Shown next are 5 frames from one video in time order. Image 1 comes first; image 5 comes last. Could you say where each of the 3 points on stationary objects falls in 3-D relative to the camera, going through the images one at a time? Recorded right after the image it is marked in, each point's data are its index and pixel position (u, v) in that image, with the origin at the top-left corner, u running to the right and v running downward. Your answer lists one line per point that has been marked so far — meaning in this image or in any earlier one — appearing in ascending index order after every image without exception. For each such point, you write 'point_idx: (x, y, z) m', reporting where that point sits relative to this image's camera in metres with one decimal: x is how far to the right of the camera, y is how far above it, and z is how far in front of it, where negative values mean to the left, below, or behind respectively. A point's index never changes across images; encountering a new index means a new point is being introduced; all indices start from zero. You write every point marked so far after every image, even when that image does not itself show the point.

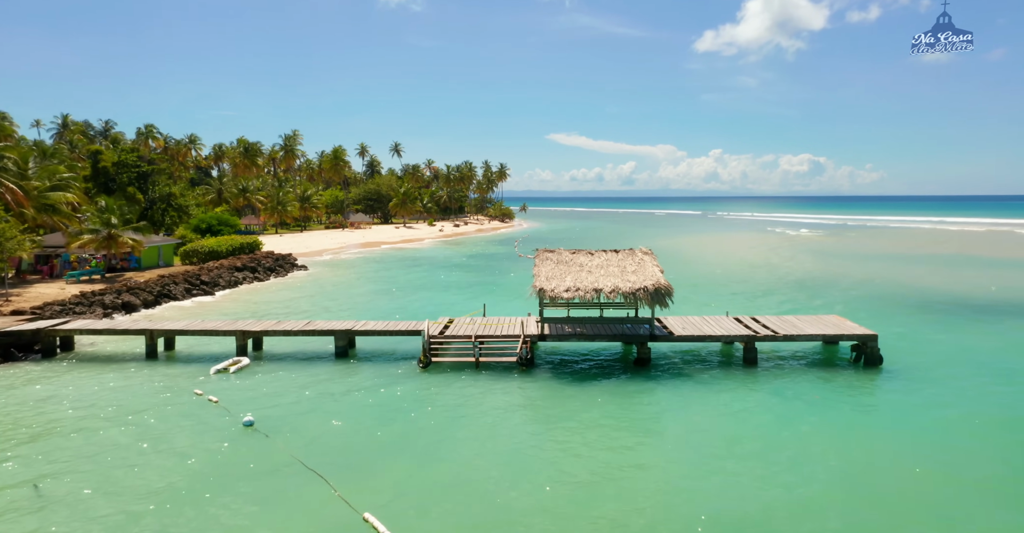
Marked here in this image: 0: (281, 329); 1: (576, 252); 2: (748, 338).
0: (-7.6, -2.1, +17.3) m
1: (+2.2, +0.5, +17.5) m
2: (+7.4, -2.2, +16.5) m
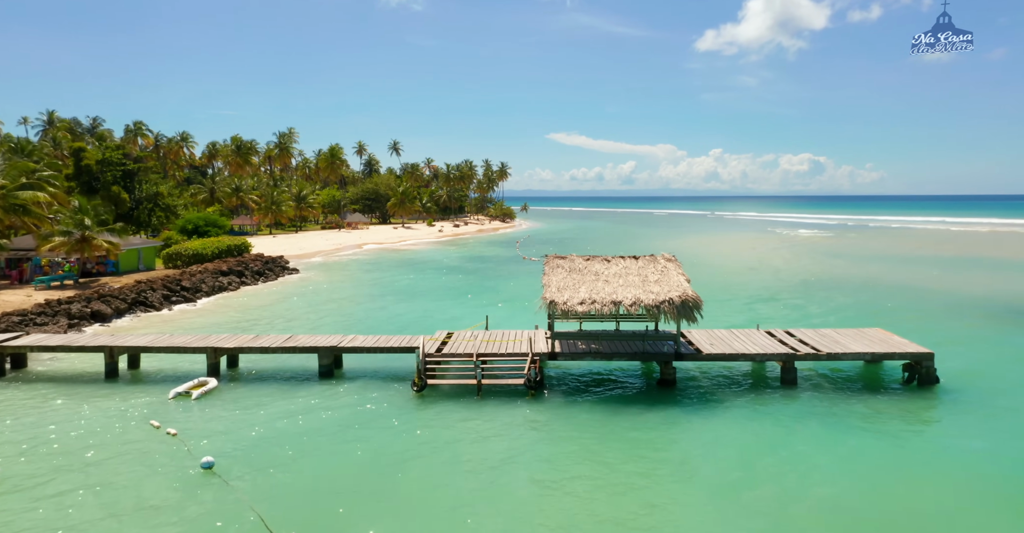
0: (-7.4, -2.3, +15.4) m
1: (+2.3, +0.3, +15.6) m
2: (+7.6, -2.5, +14.5) m
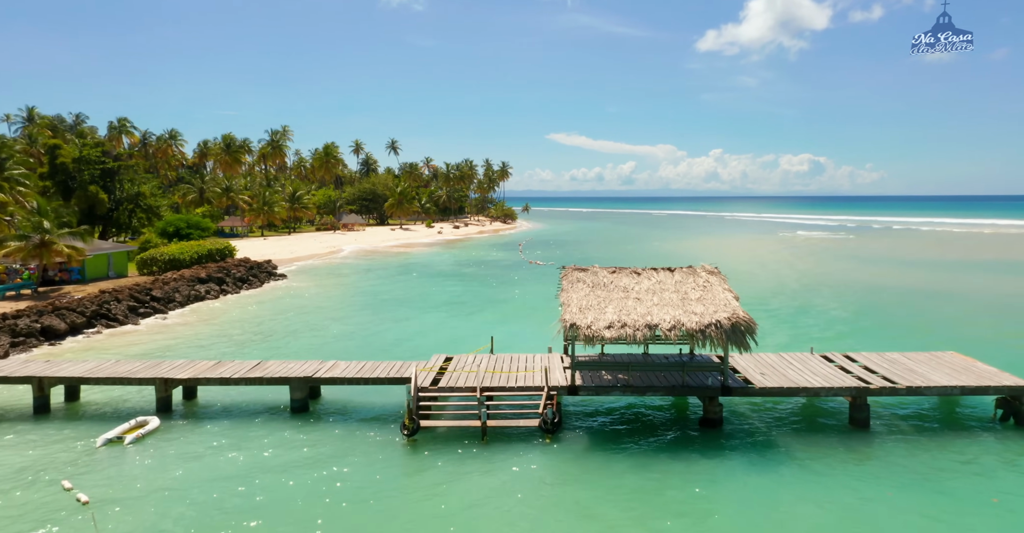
0: (-7.1, -2.6, +12.8) m
1: (+2.6, -0.1, +13.0) m
2: (+7.8, -2.8, +12.0) m
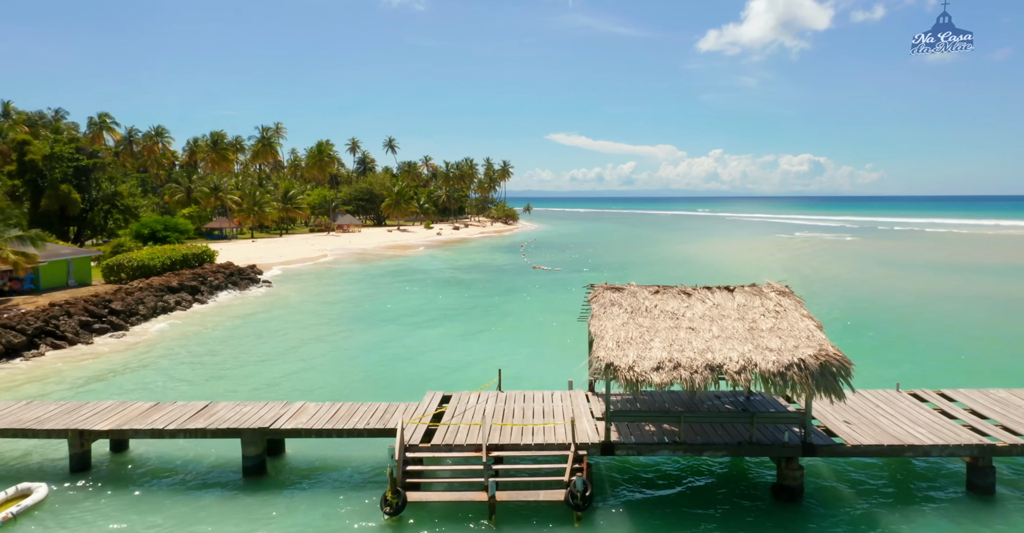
0: (-6.8, -3.0, +10.0) m
1: (+2.9, -0.4, +10.2) m
2: (+8.1, -3.2, +9.1) m
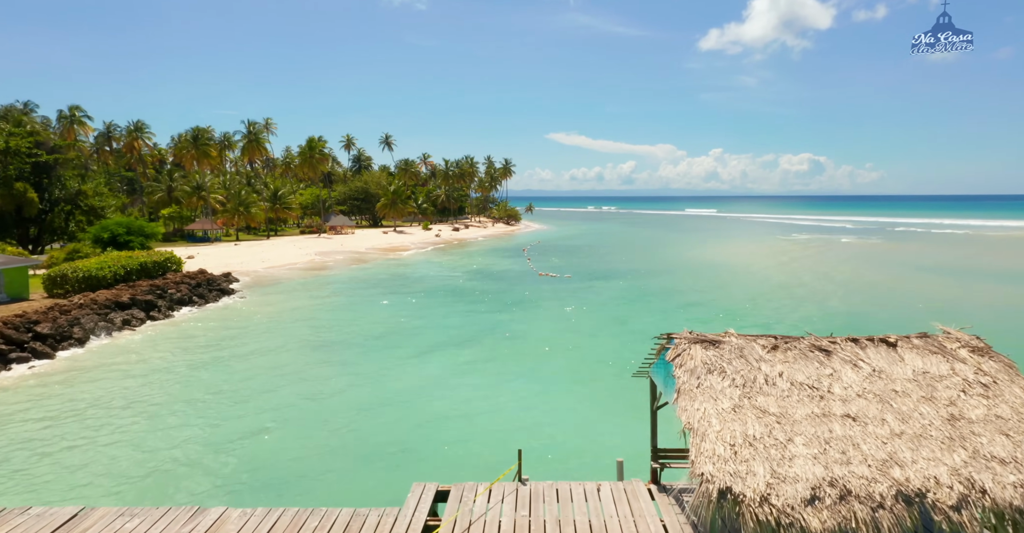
0: (-6.4, -3.5, +6.2) m
1: (+3.3, -0.9, +6.4) m
2: (+8.5, -3.7, +5.4) m
